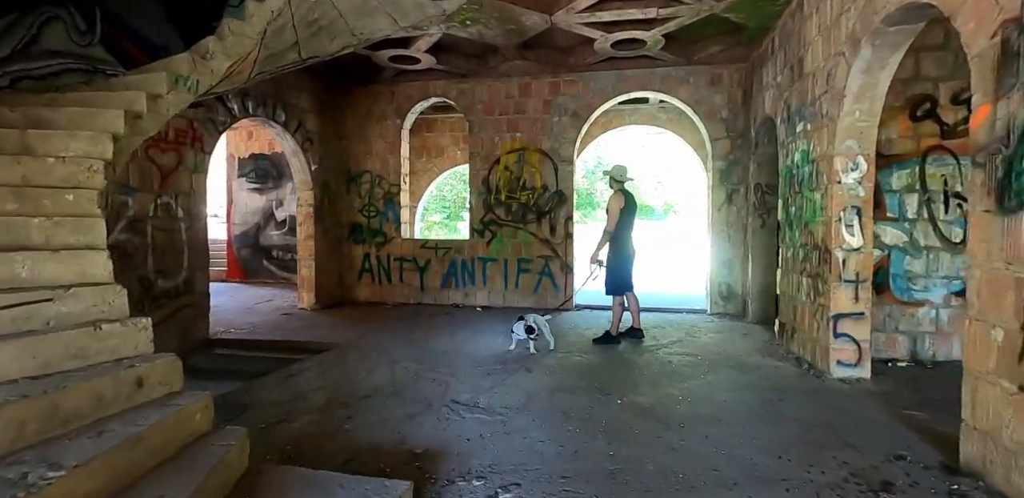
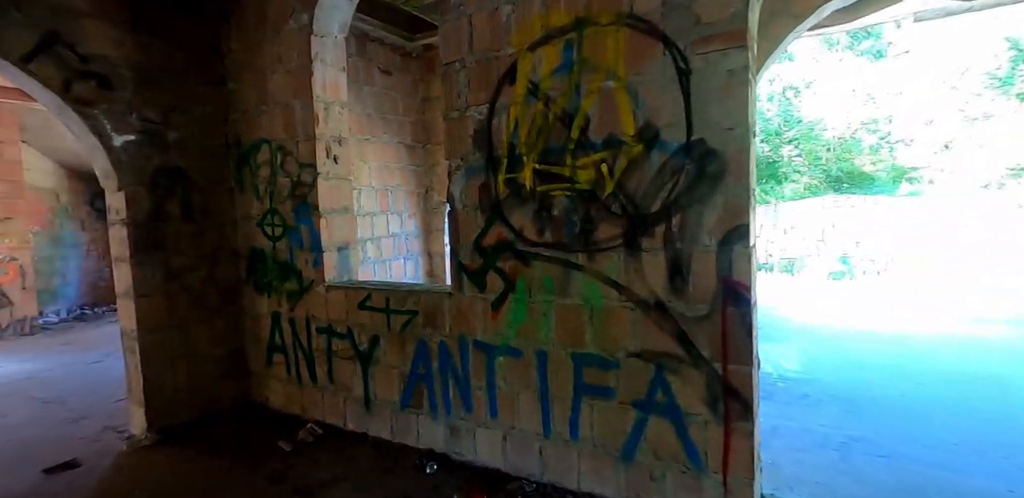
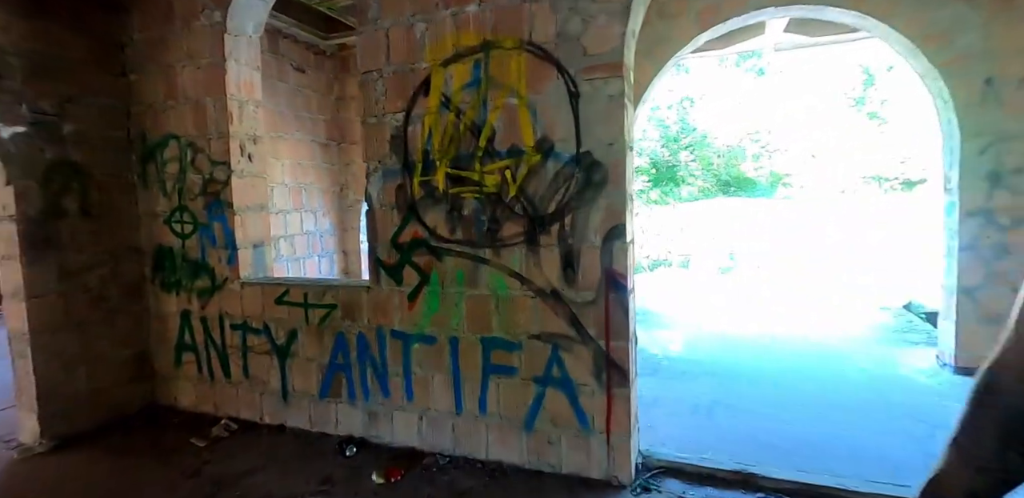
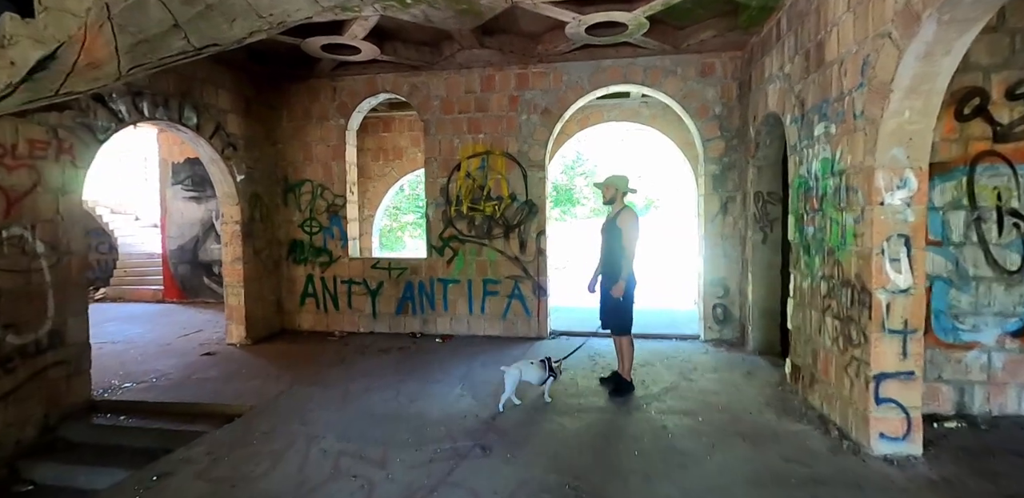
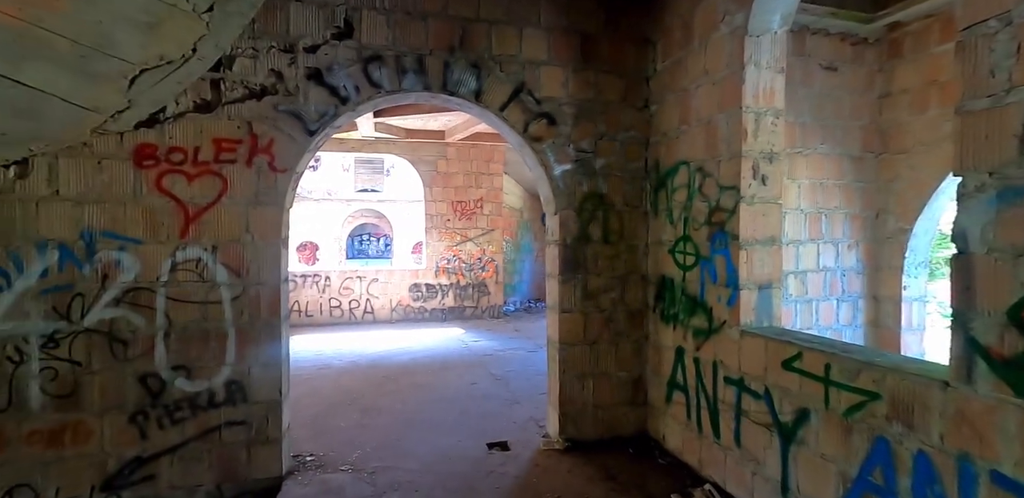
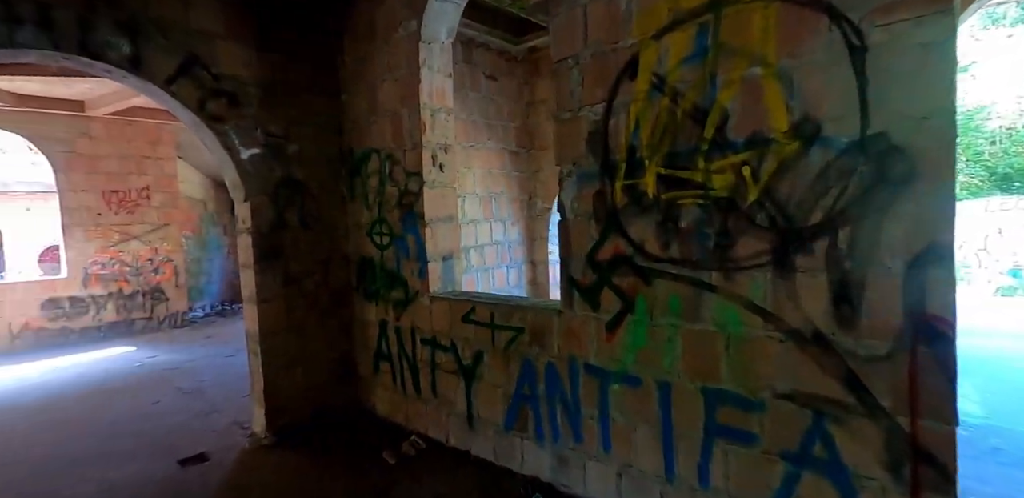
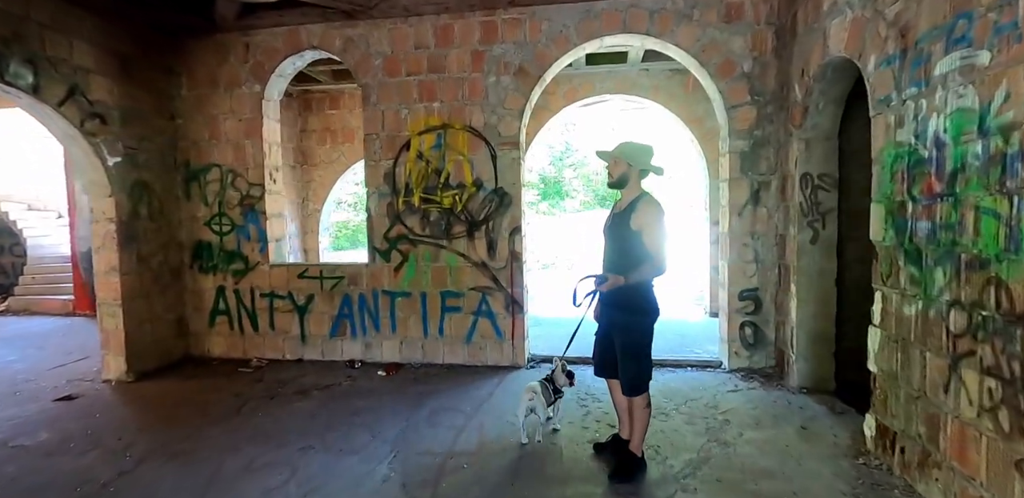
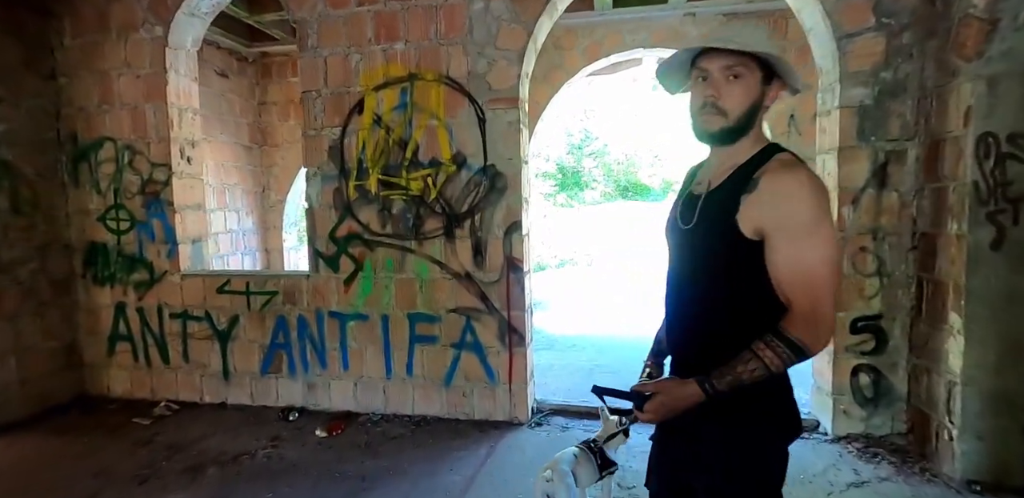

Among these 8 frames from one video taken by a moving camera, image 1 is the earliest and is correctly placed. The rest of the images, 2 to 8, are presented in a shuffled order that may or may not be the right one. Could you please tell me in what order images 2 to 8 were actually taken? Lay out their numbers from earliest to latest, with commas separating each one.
4, 7, 8, 3, 2, 6, 5
